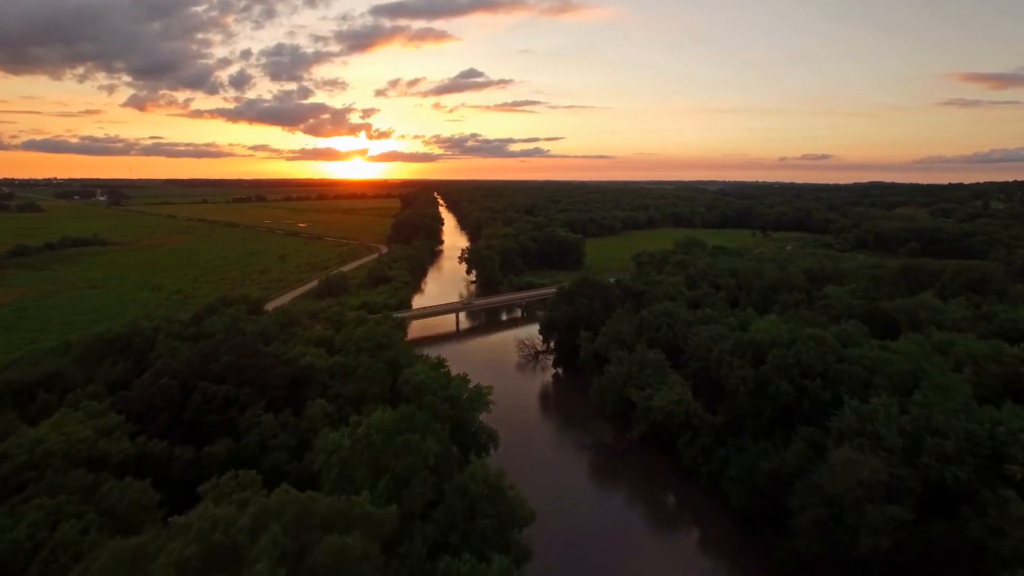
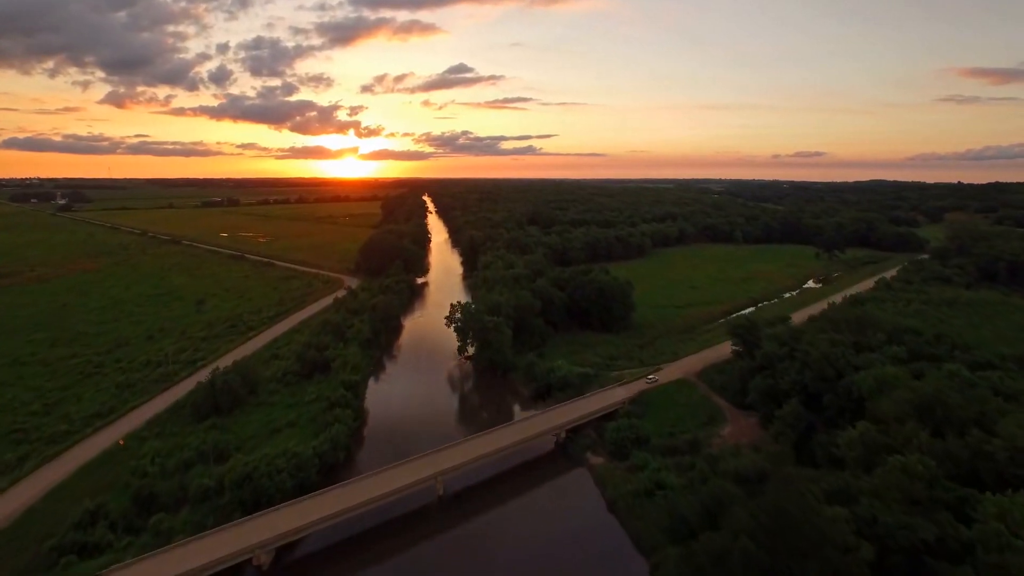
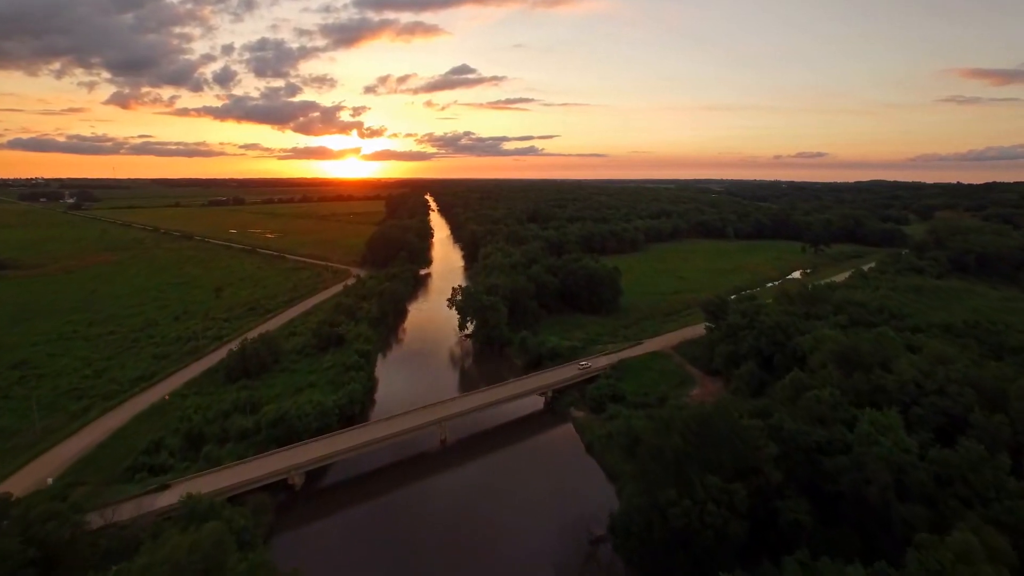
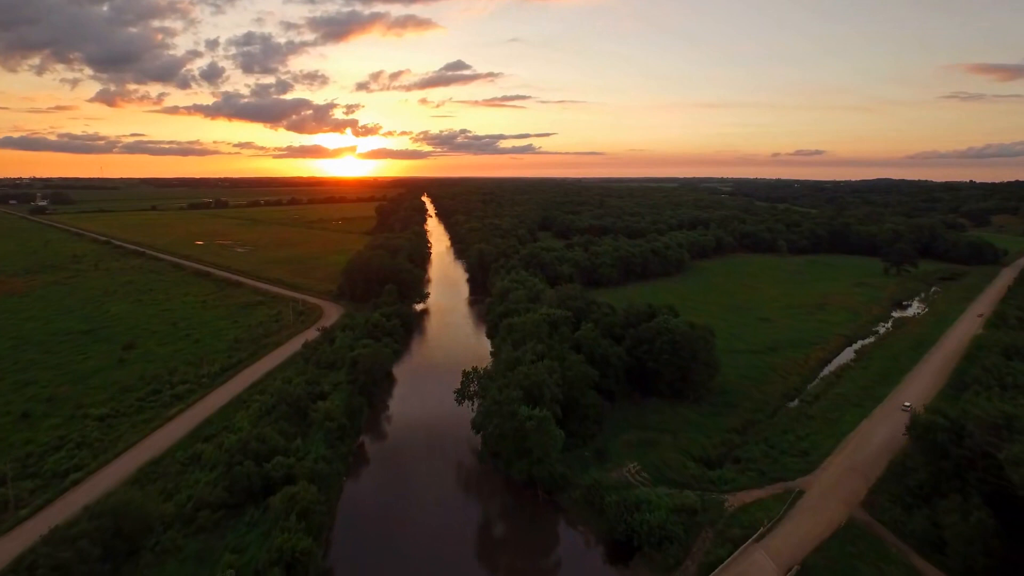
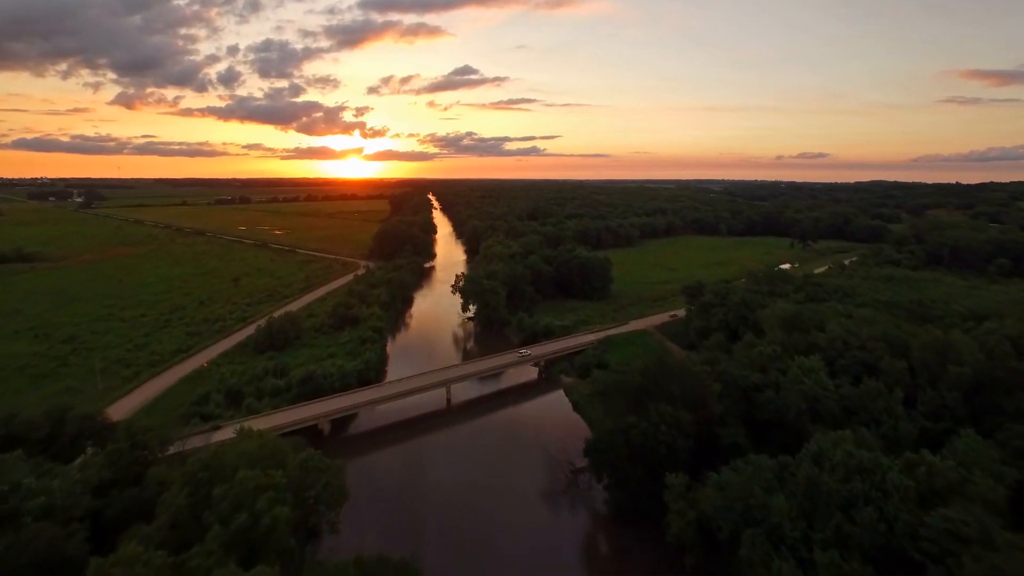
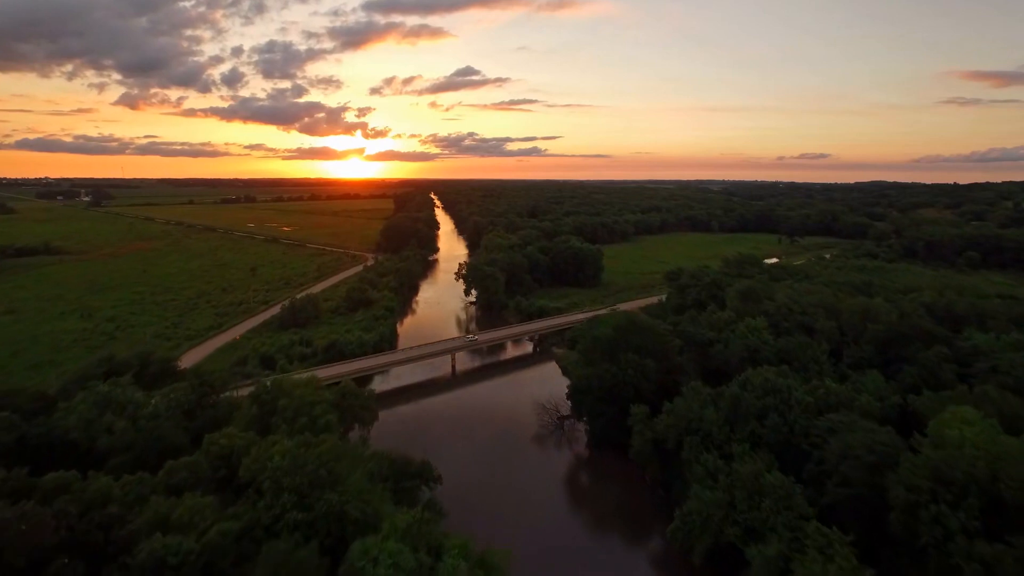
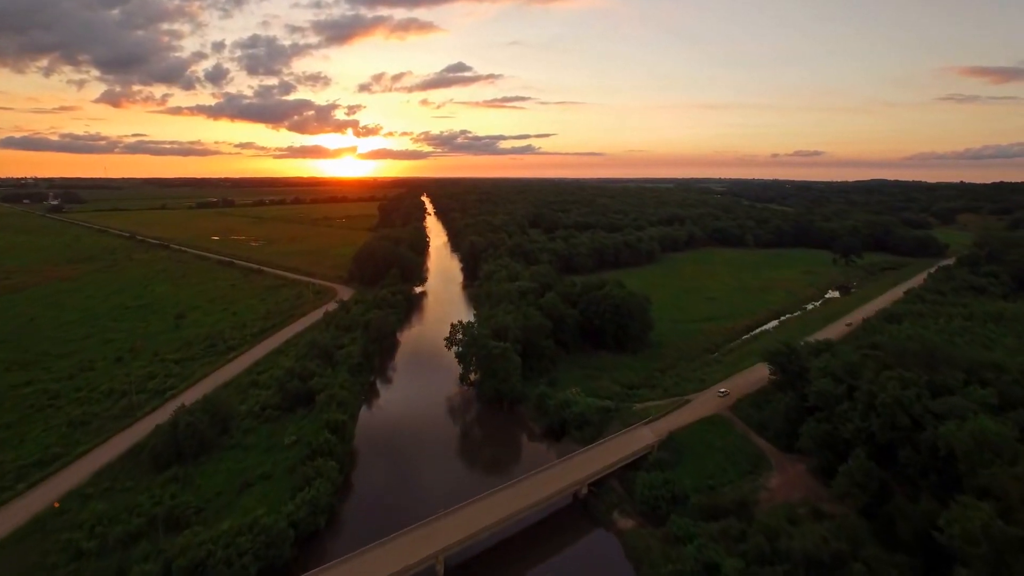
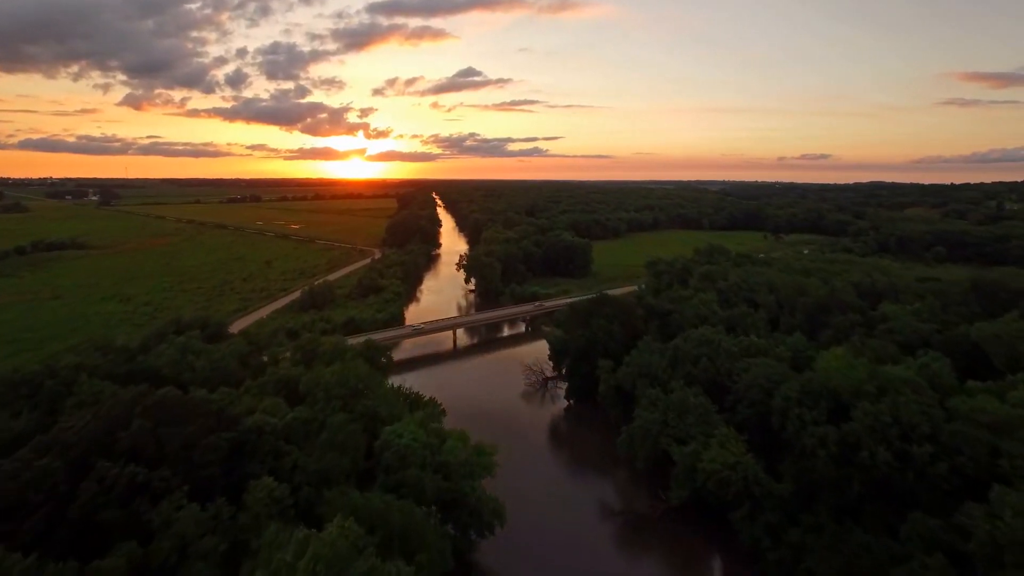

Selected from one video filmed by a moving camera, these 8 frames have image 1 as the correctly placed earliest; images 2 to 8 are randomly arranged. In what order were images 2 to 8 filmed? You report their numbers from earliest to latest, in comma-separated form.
8, 6, 5, 3, 2, 7, 4
